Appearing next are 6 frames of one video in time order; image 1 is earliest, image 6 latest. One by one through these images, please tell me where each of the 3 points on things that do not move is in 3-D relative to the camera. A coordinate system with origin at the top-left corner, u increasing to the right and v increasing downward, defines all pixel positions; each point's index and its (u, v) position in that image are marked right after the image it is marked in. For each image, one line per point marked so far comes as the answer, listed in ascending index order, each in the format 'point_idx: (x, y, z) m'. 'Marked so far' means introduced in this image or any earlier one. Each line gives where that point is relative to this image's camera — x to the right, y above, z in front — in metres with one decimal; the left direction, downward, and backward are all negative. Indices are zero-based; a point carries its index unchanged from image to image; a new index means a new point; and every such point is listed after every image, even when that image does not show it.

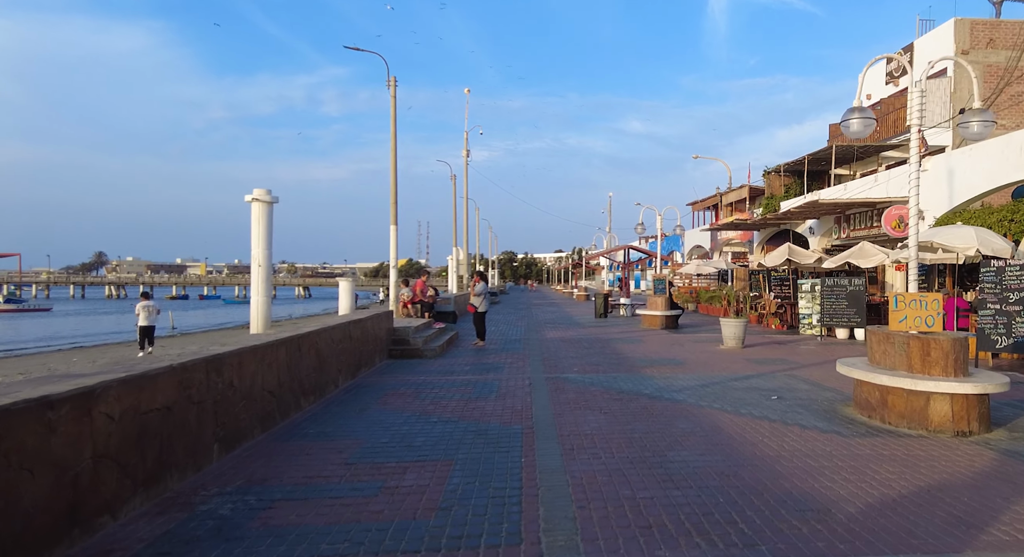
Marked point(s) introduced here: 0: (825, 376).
0: (+4.8, -1.5, +9.6) m
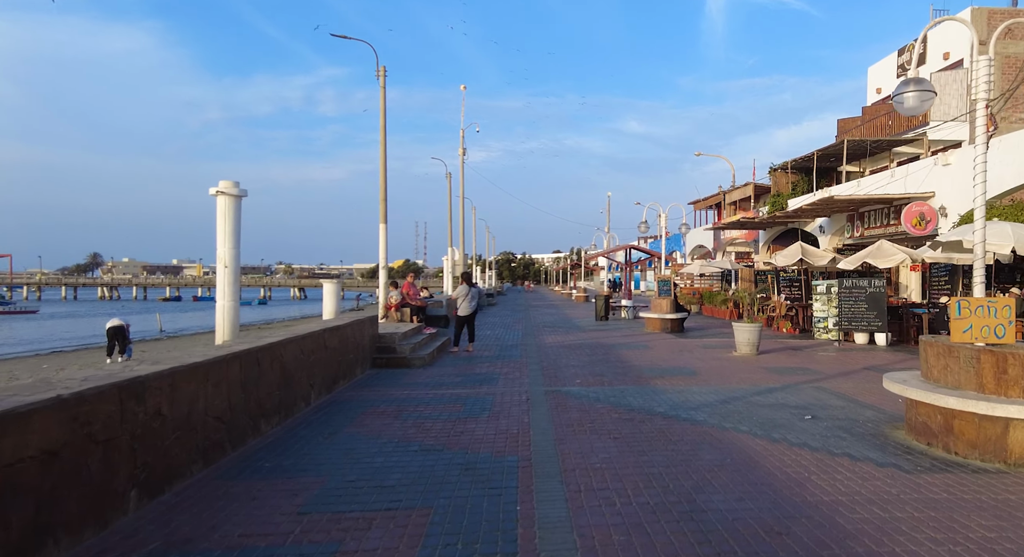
0: (+4.8, -1.6, +8.6) m
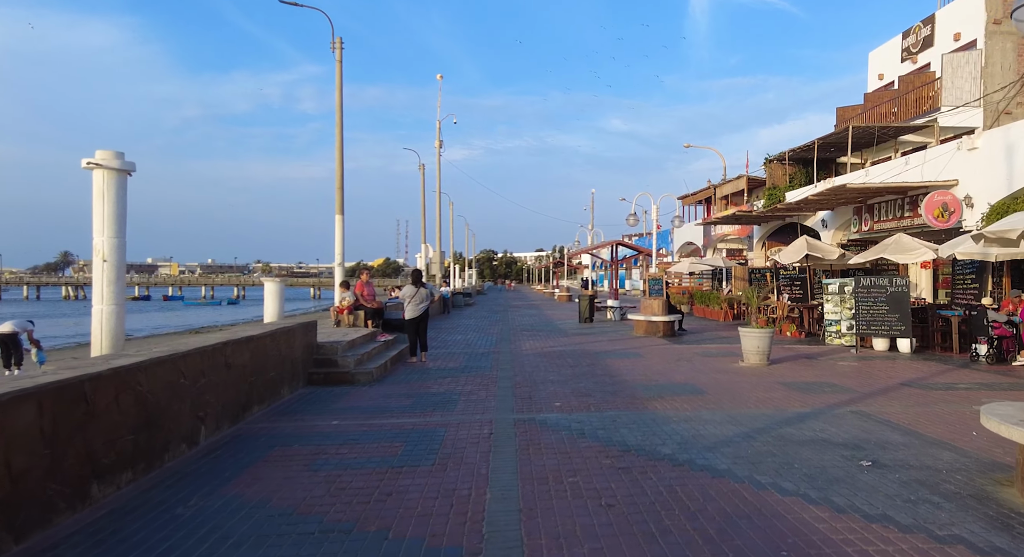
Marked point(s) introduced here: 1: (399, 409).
0: (+4.3, -1.5, +6.7) m
1: (-1.4, -1.6, +7.7) m
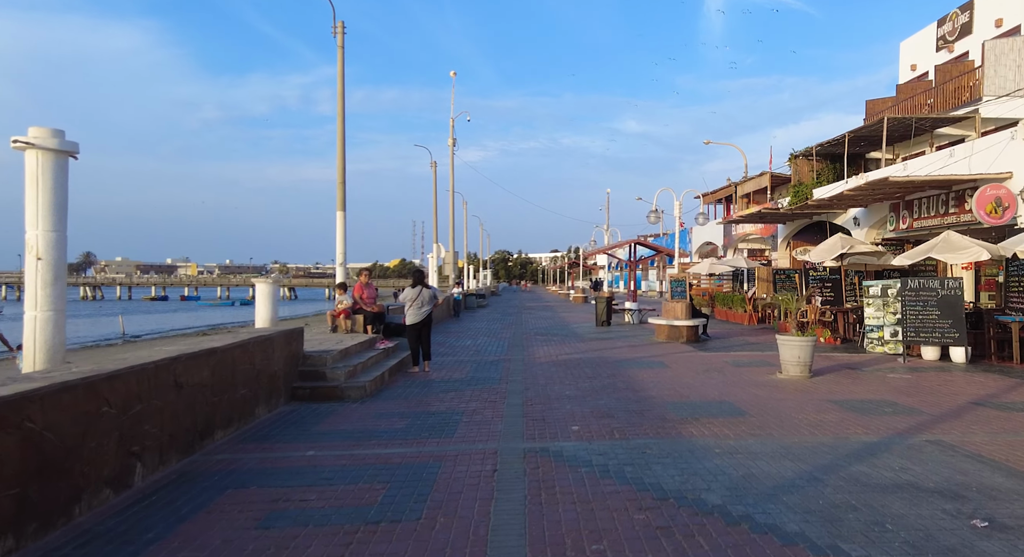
0: (+4.4, -1.5, +5.5) m
1: (-1.3, -1.7, +6.6) m
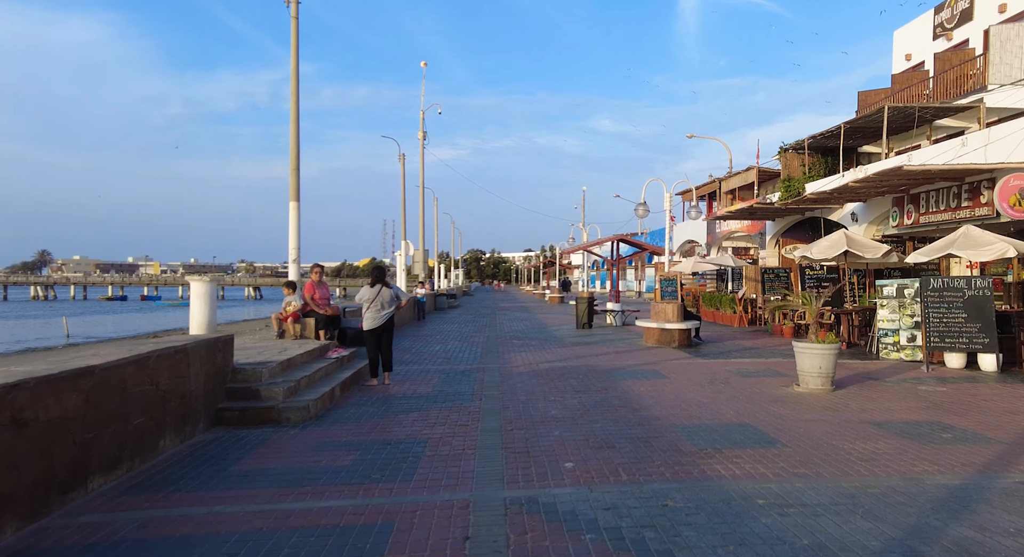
0: (+4.3, -1.5, +4.2) m
1: (-1.5, -1.6, +5.0) m
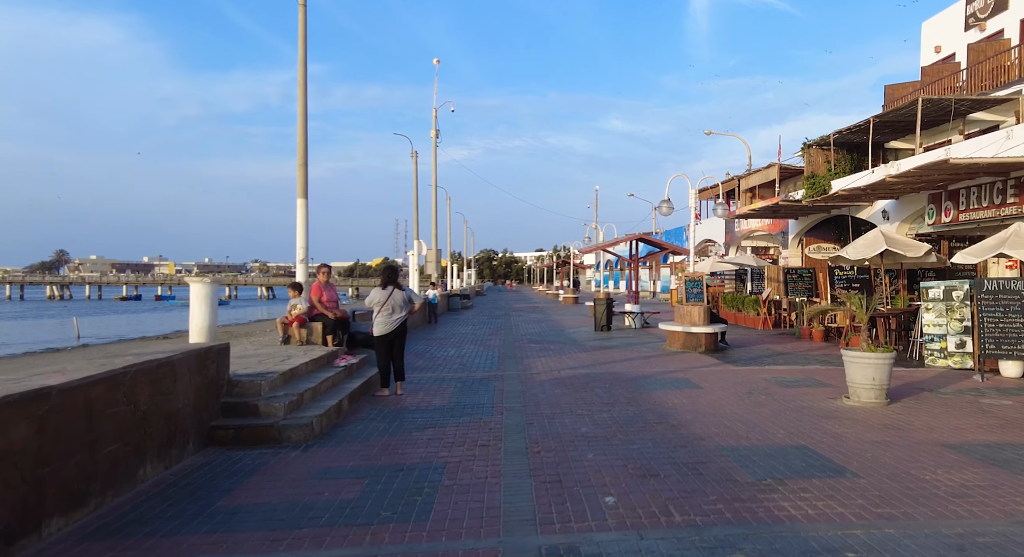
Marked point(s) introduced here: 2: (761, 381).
0: (+4.5, -1.6, +3.4) m
1: (-1.2, -1.6, +4.3) m
2: (+3.8, -1.6, +9.7) m
